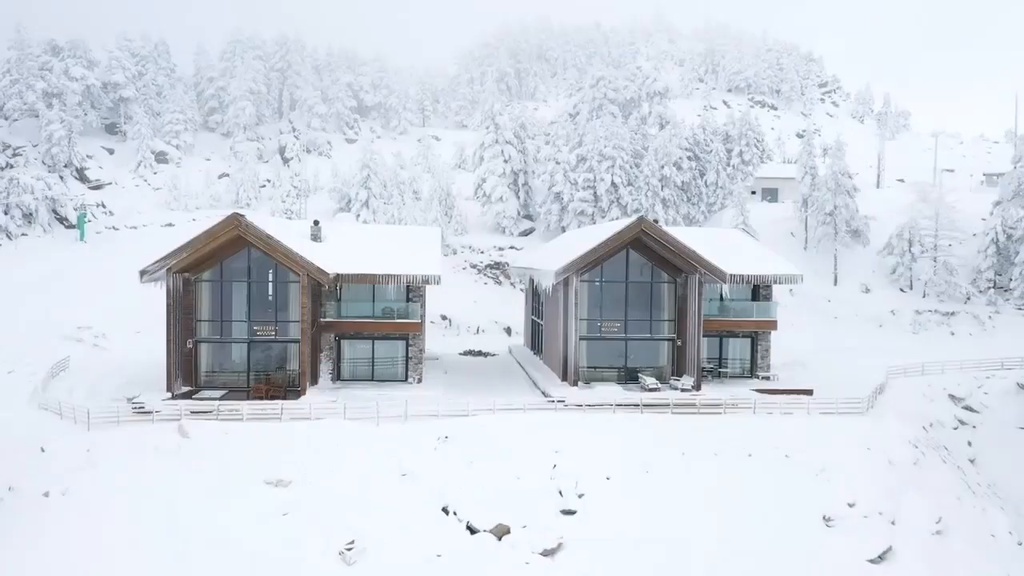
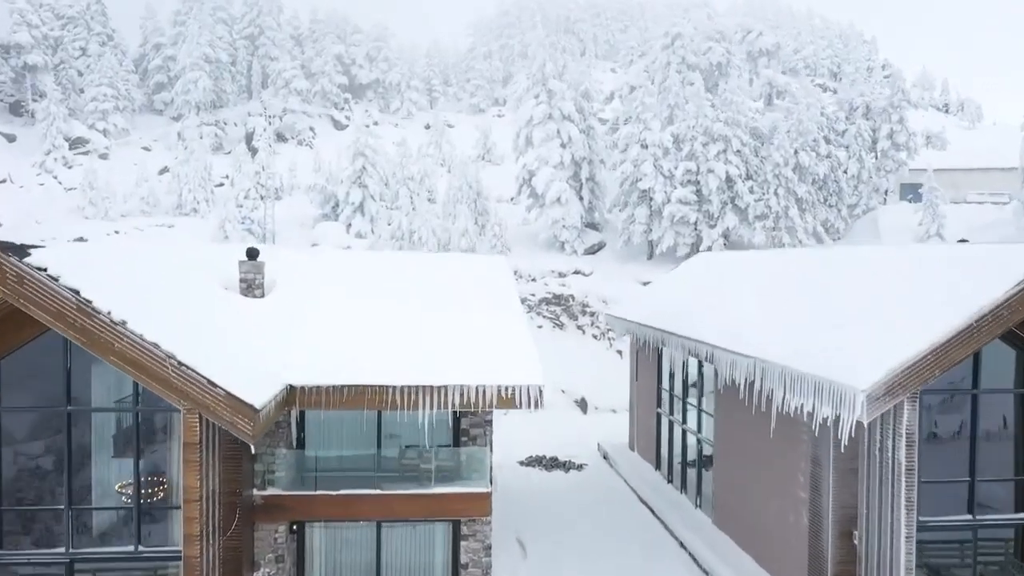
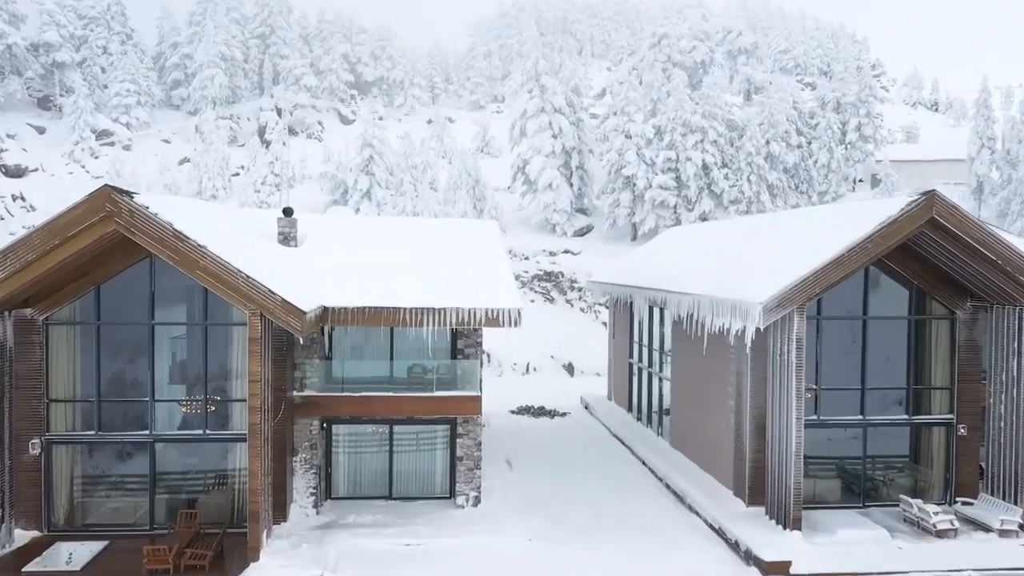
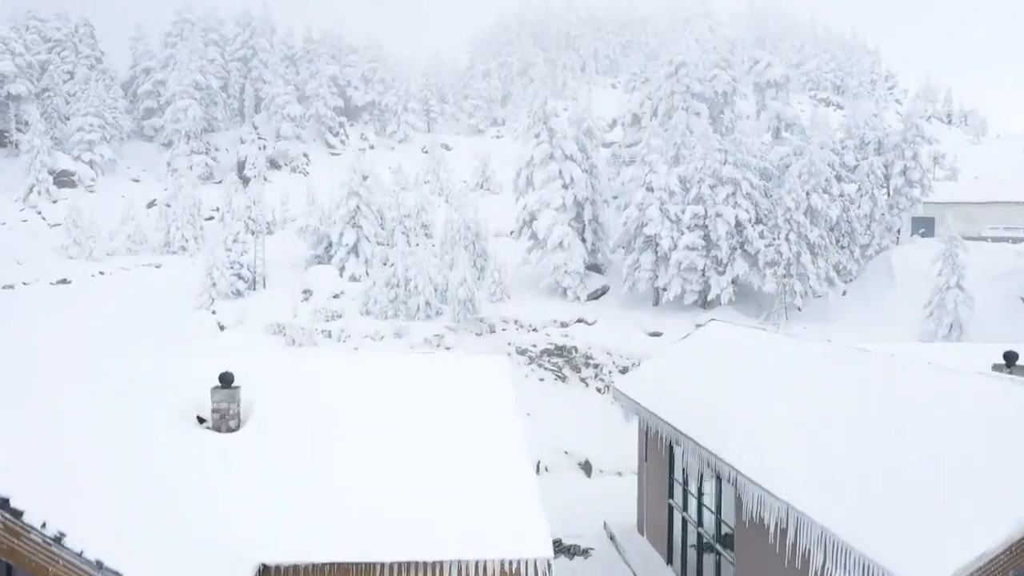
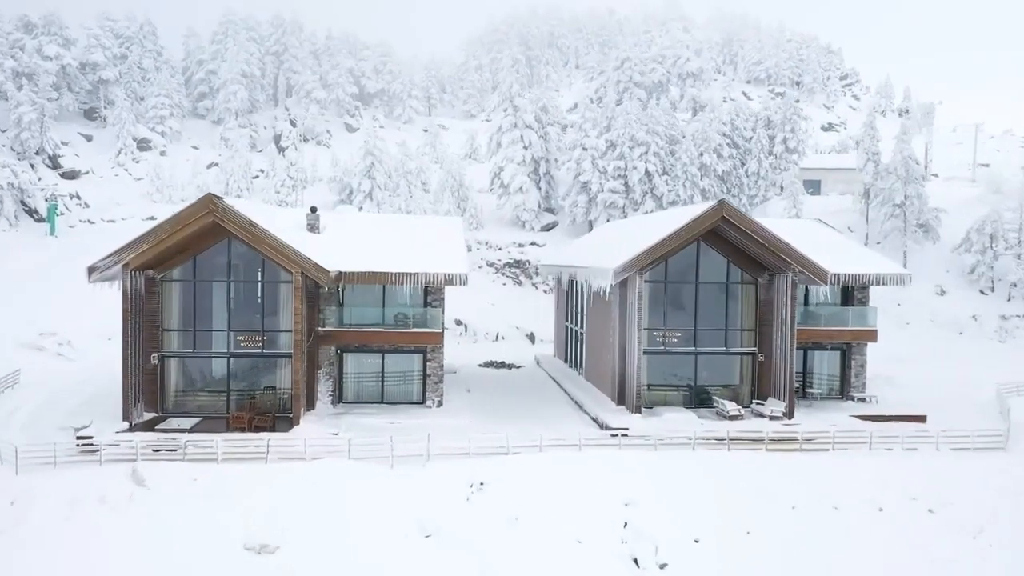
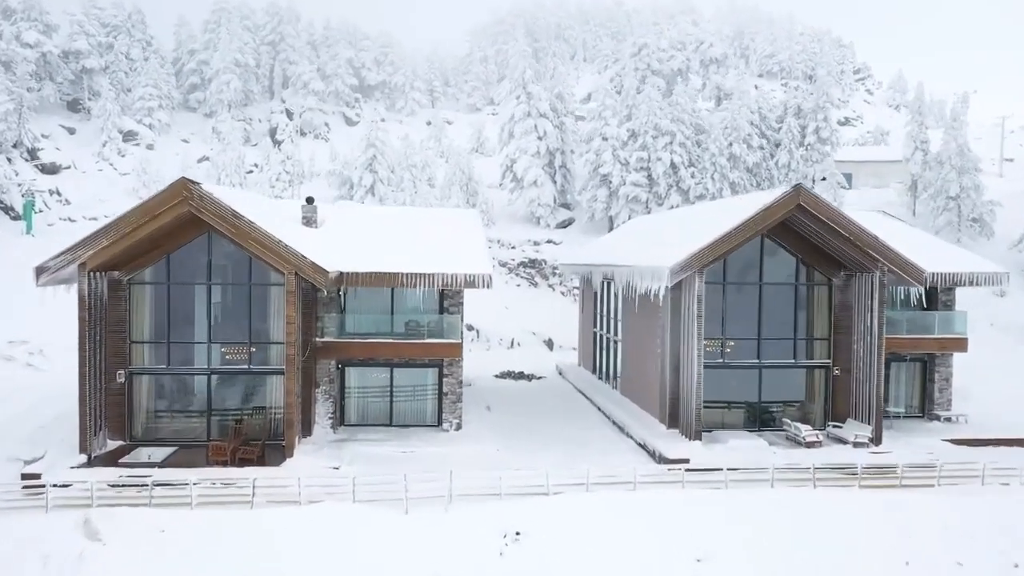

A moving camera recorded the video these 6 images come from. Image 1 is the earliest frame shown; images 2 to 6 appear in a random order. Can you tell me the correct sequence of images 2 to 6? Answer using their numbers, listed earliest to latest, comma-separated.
5, 6, 3, 2, 4
